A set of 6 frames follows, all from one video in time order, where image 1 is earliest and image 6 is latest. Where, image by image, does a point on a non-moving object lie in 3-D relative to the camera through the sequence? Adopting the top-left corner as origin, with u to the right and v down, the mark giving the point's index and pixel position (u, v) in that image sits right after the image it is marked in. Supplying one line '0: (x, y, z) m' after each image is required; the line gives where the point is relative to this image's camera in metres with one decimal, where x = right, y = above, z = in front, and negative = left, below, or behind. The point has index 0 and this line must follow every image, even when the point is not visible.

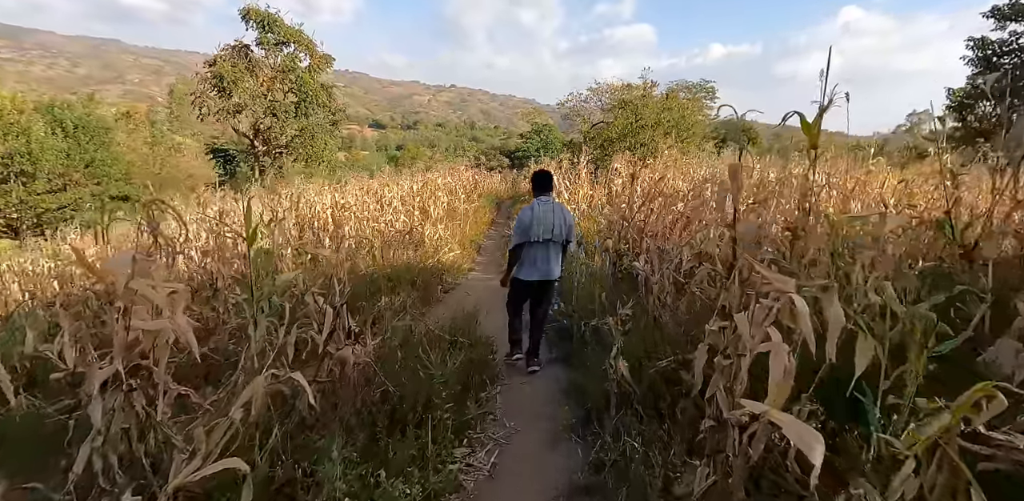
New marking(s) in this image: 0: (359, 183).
0: (-3.7, +1.7, +11.2) m
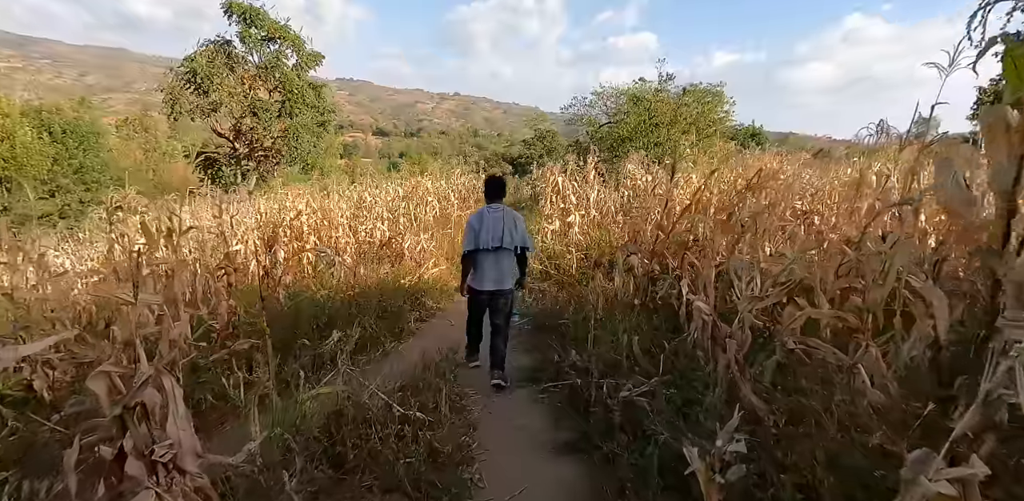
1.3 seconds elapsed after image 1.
0: (-3.7, +1.4, +10.1) m
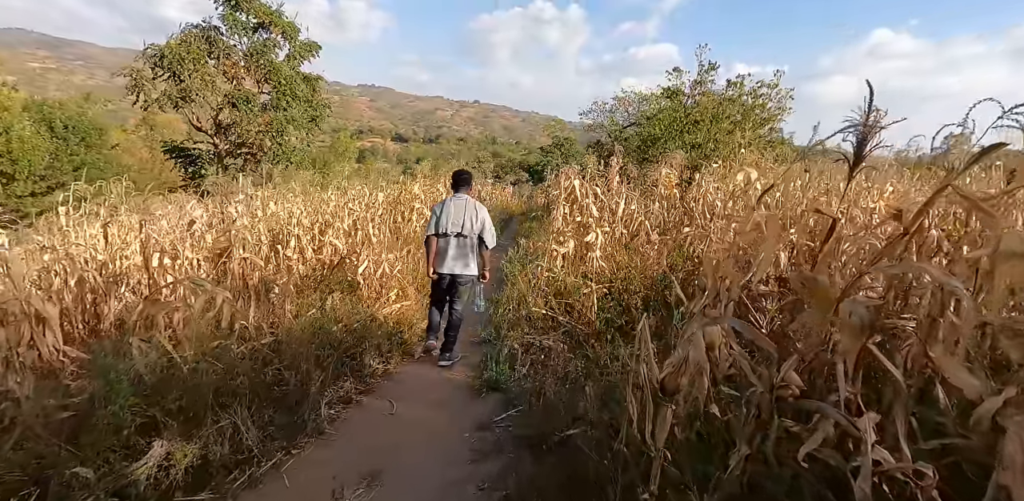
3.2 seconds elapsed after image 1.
0: (-3.6, +1.2, +8.6) m
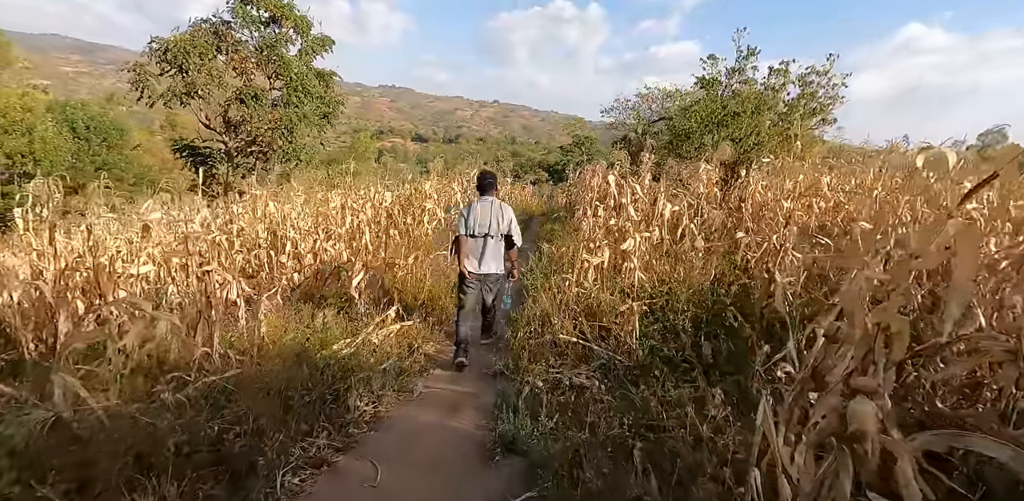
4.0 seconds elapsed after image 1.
0: (-3.2, +1.1, +8.0) m
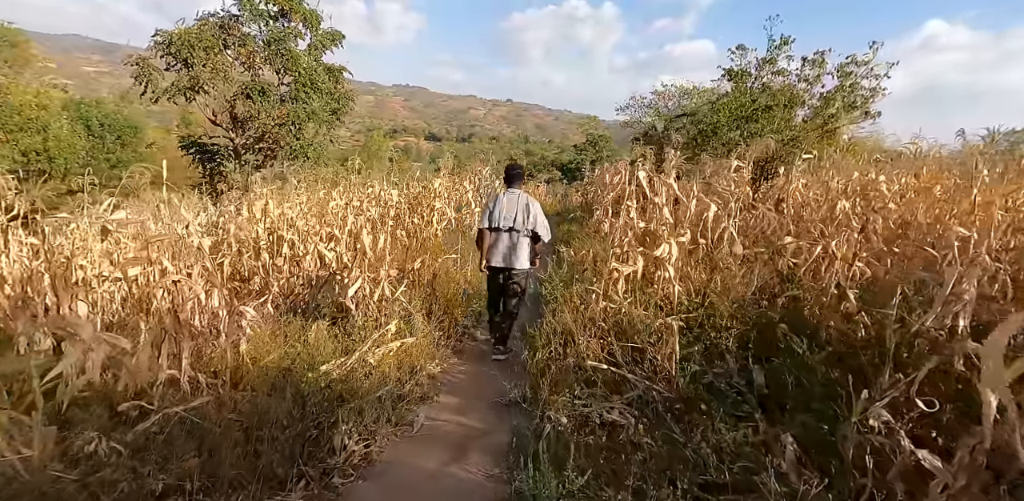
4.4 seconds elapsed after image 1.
0: (-3.0, +1.1, +7.6) m
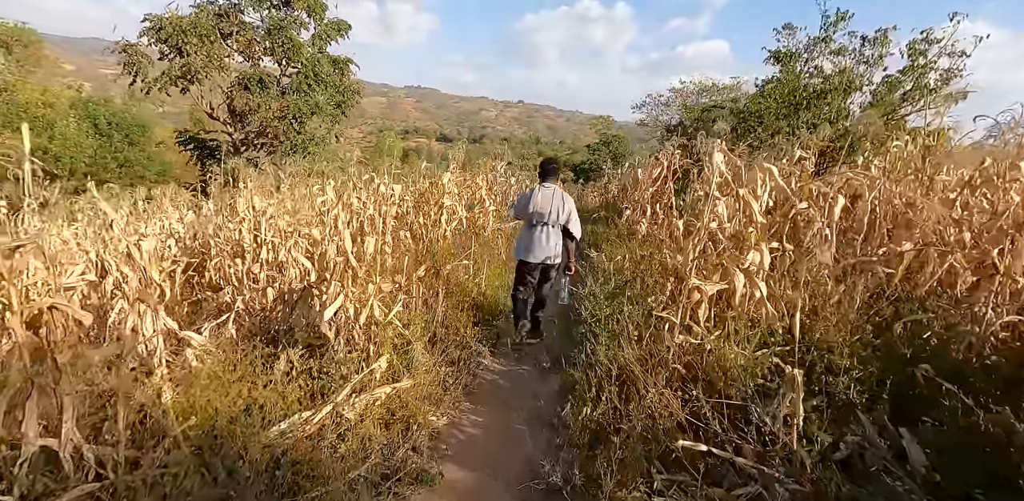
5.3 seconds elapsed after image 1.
0: (-2.7, +1.0, +6.8) m
